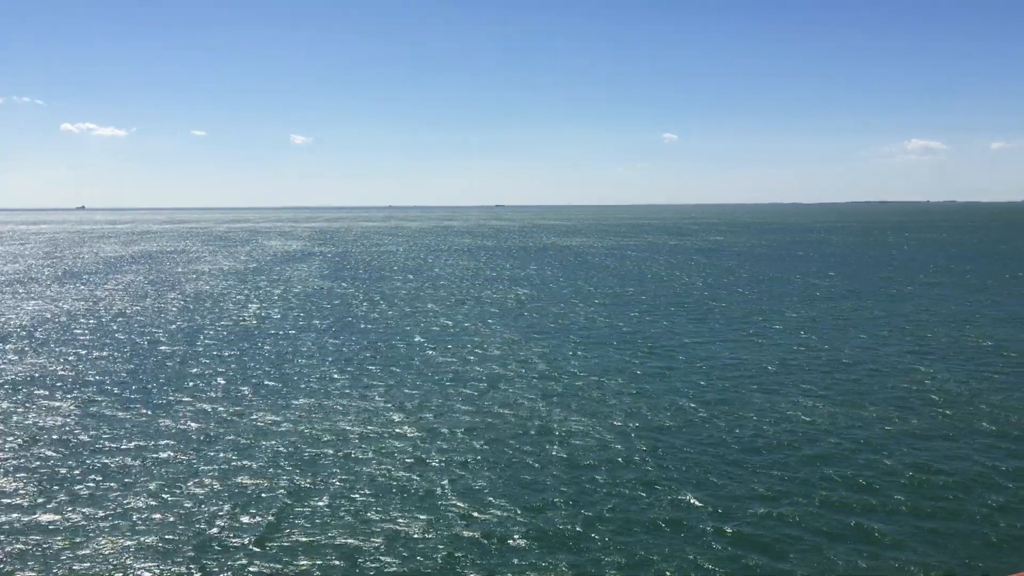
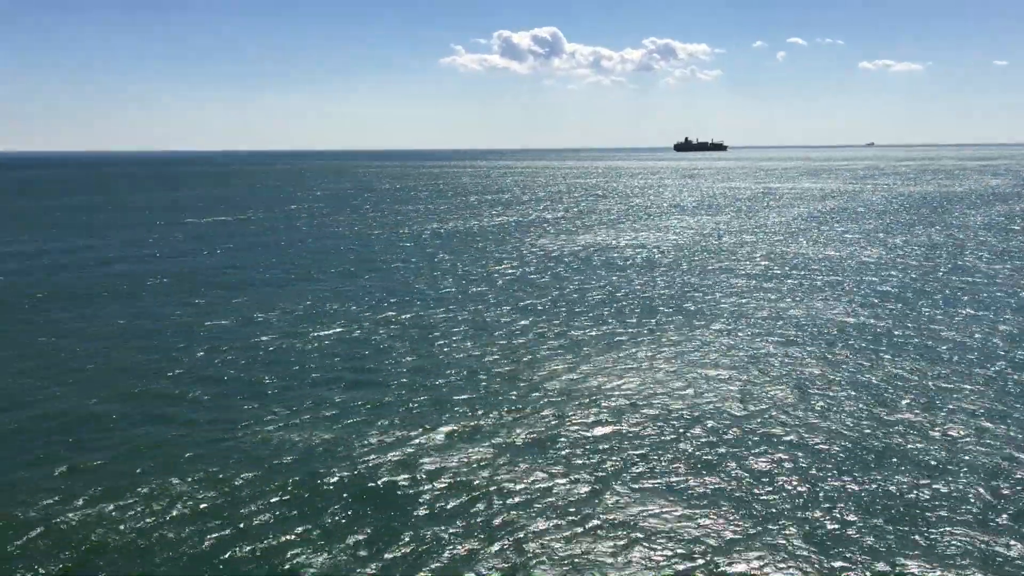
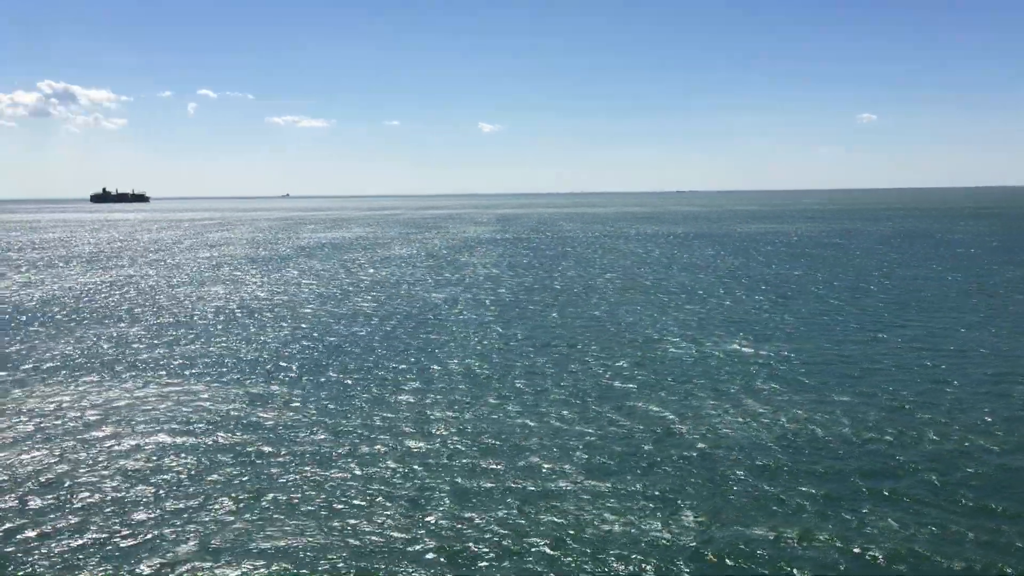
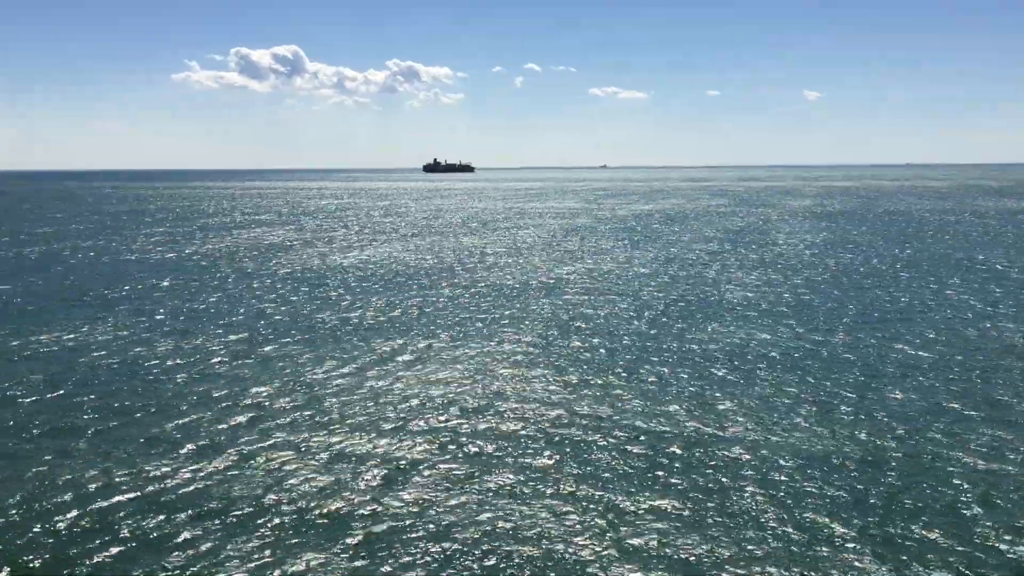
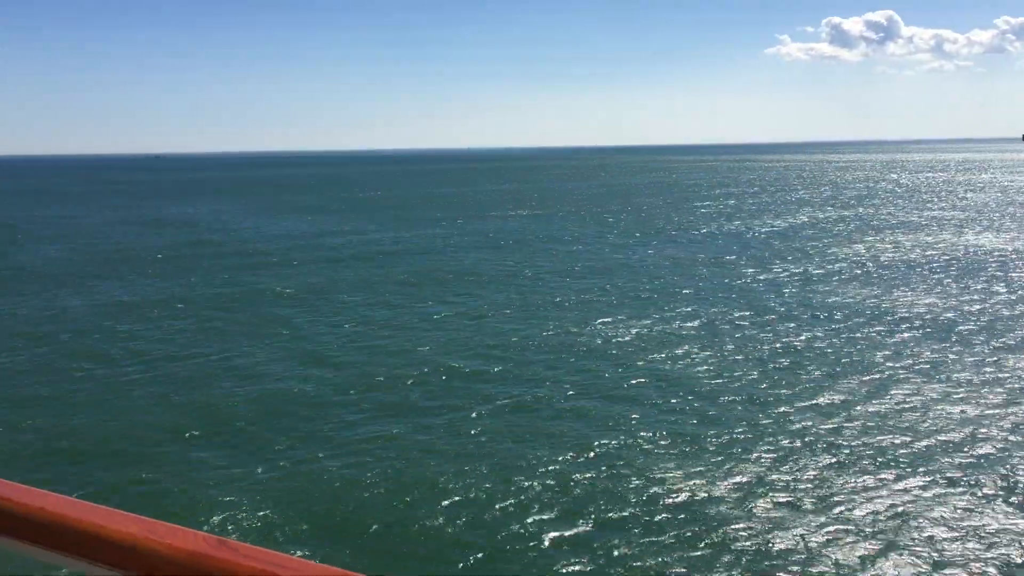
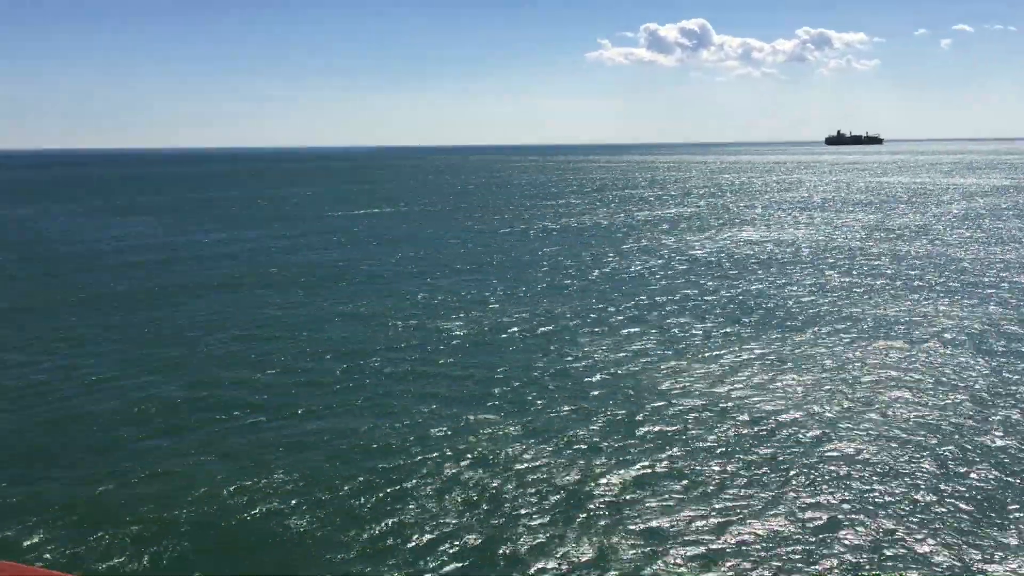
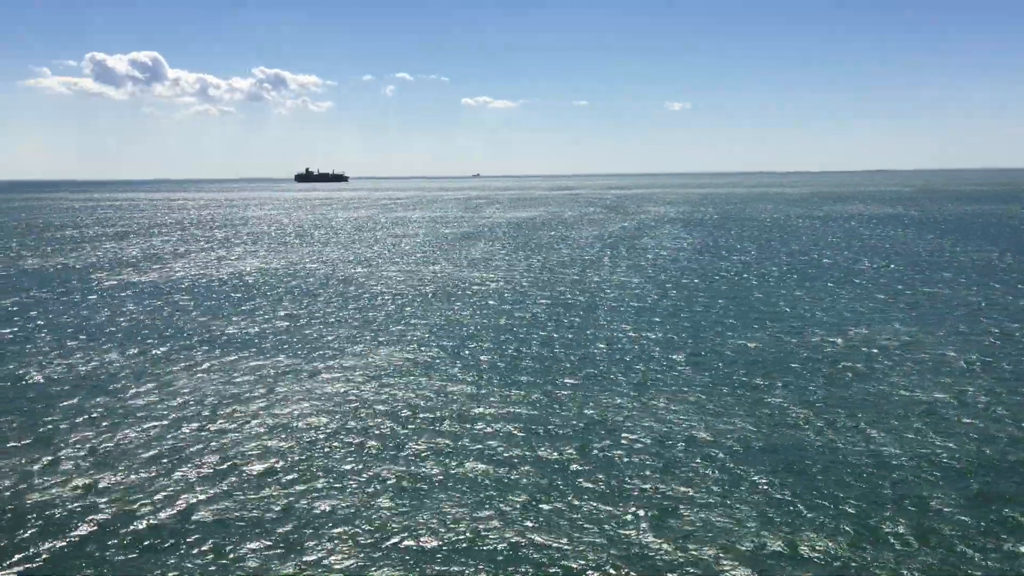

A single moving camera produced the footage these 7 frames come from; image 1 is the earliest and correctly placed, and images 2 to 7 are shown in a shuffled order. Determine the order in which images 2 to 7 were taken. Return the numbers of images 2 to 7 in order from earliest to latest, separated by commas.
3, 7, 4, 2, 6, 5
